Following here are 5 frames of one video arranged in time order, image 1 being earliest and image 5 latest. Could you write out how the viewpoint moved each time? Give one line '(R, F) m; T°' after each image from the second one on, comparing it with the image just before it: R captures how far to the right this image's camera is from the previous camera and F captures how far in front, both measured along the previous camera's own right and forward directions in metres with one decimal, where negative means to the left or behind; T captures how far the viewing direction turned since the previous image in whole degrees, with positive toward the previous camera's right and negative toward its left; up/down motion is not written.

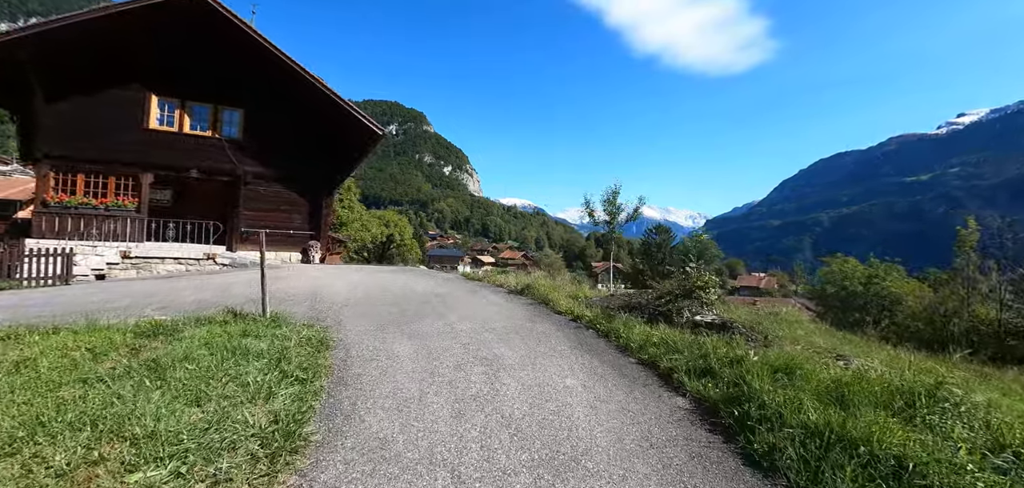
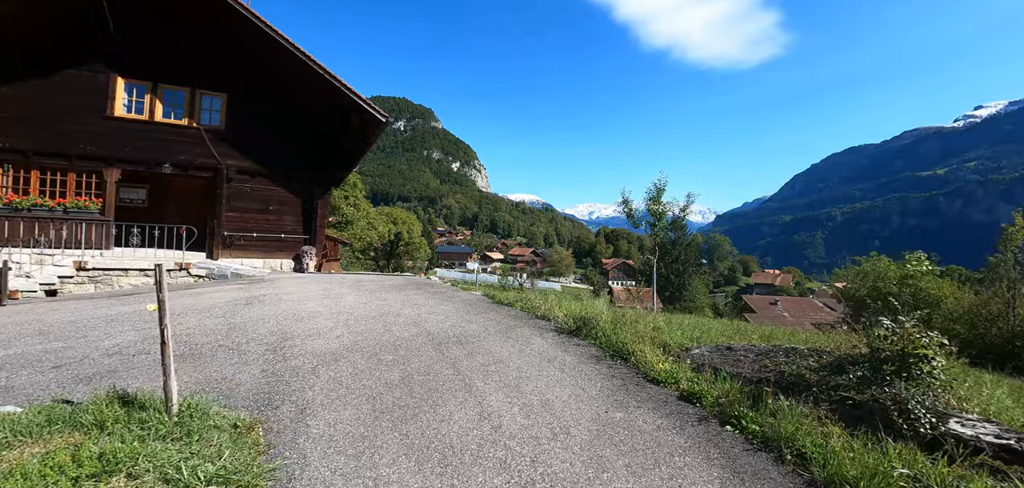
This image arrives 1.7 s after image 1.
(-0.6, +2.4) m; -1°
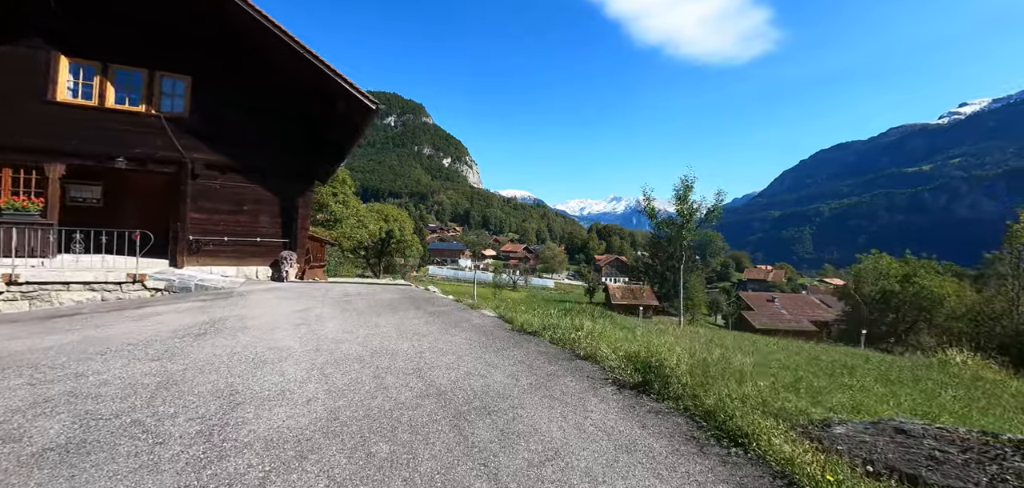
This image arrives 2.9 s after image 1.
(-0.5, +1.6) m; +1°
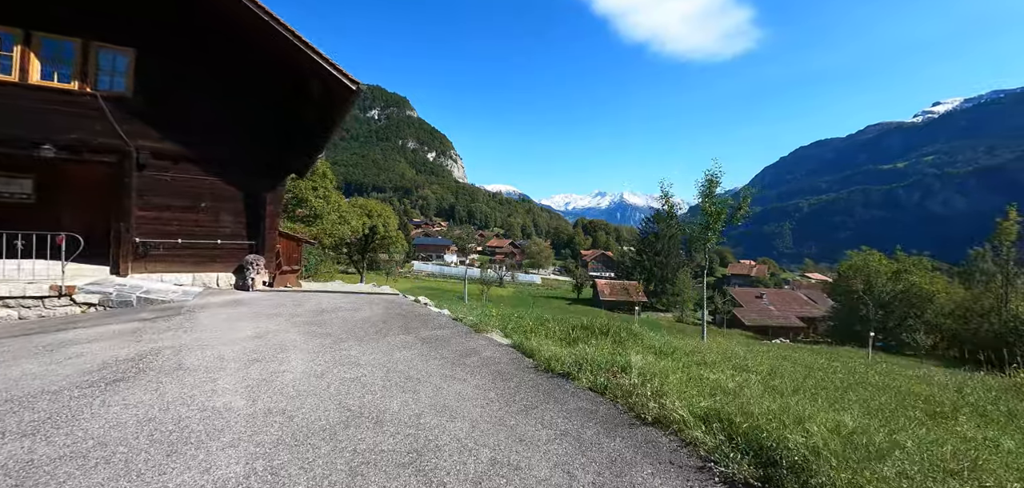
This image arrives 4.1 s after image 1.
(-0.4, +1.5) m; +2°
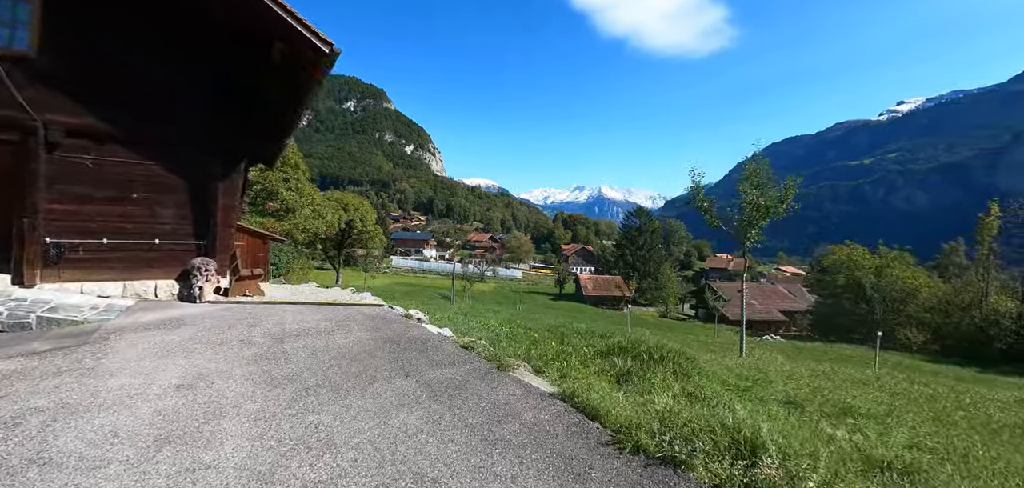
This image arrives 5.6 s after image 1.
(-0.6, +1.8) m; +3°
